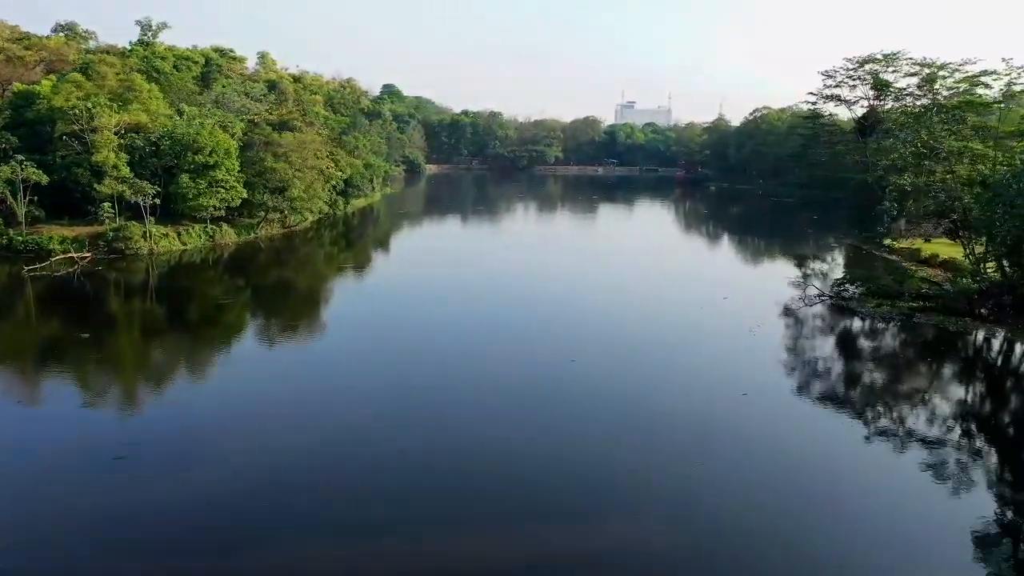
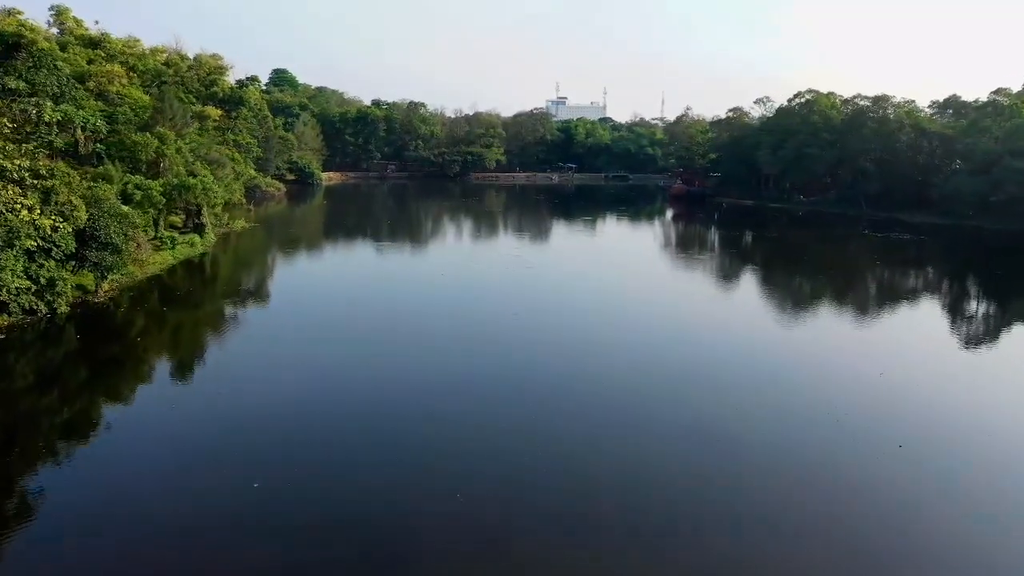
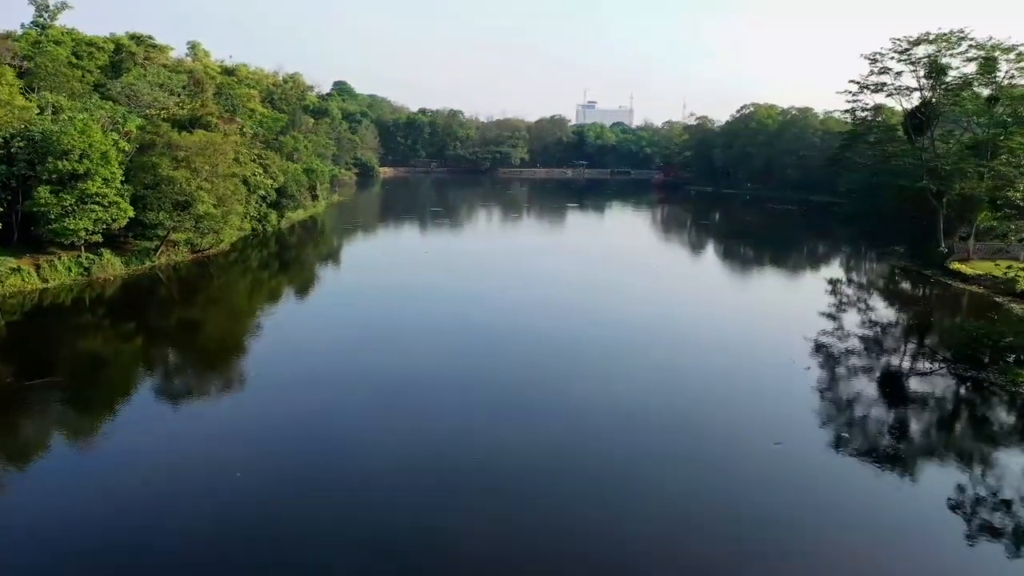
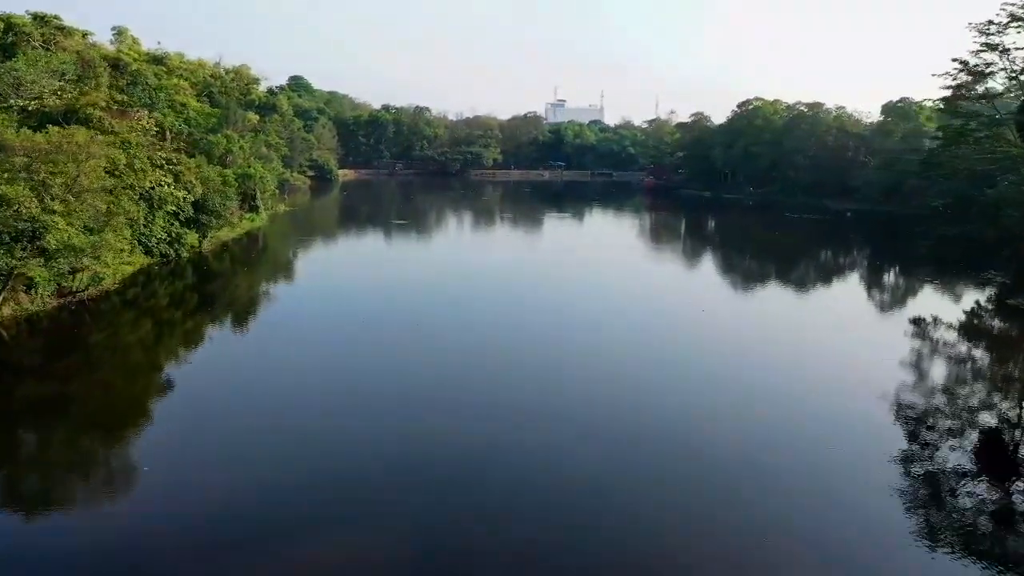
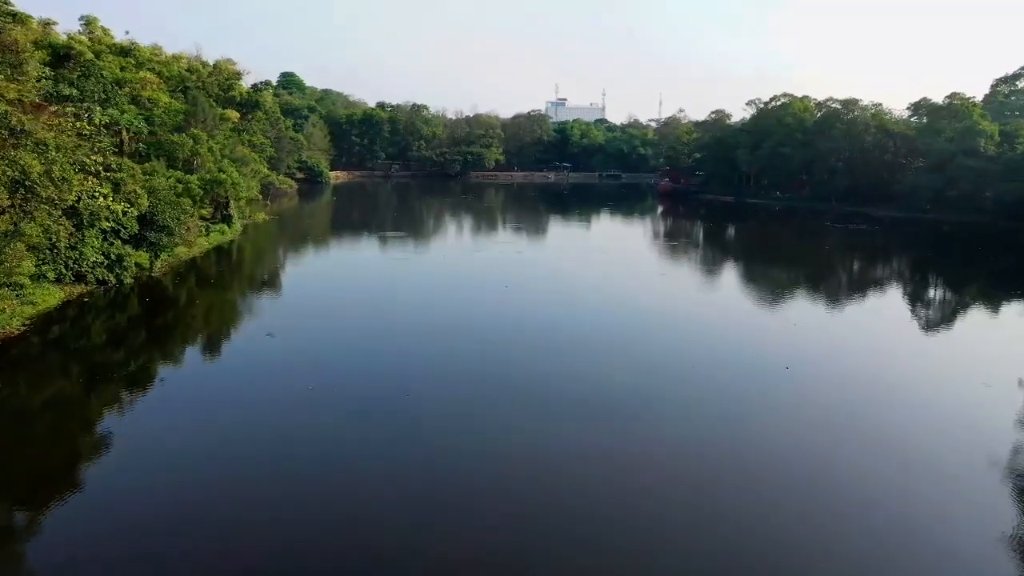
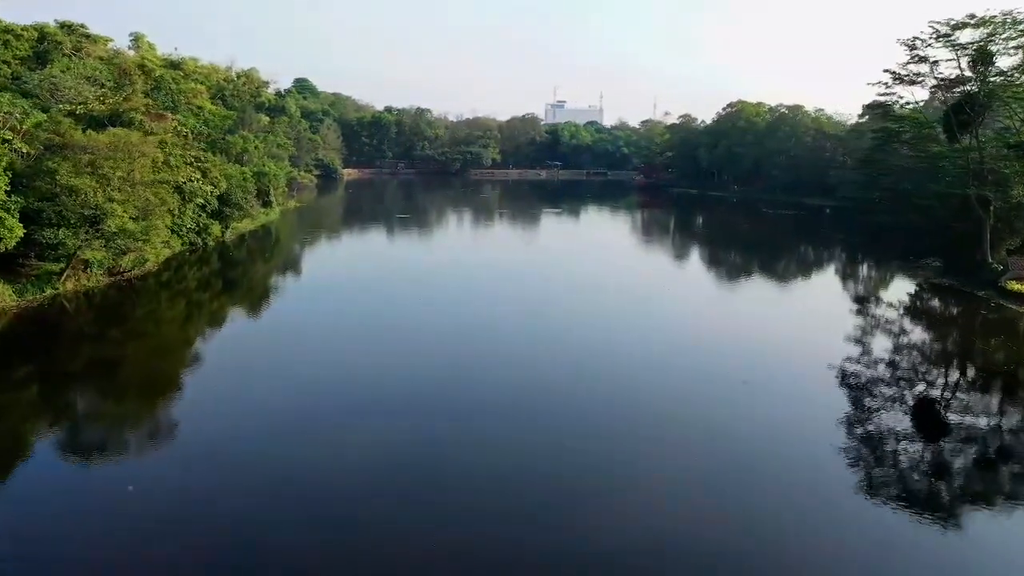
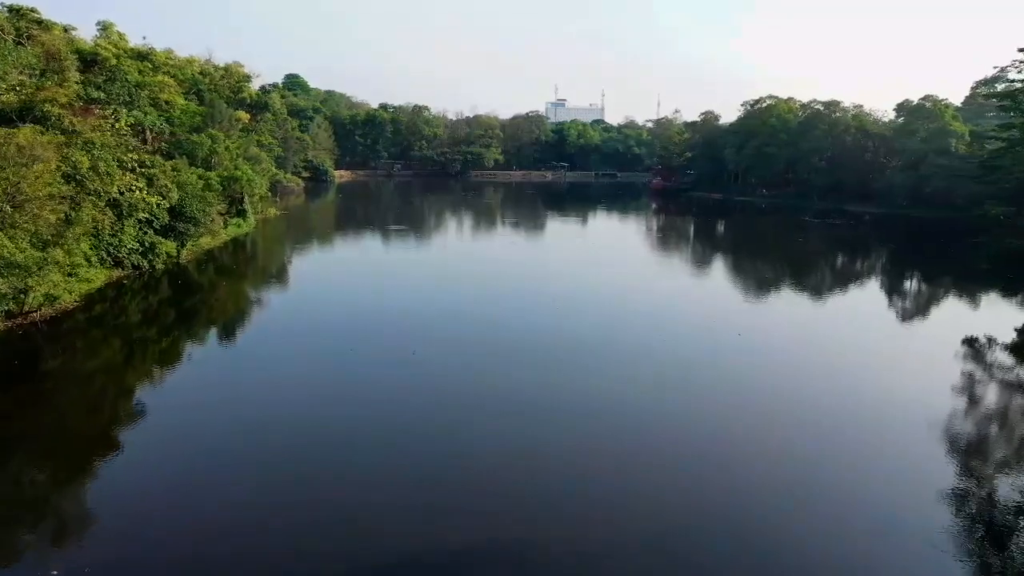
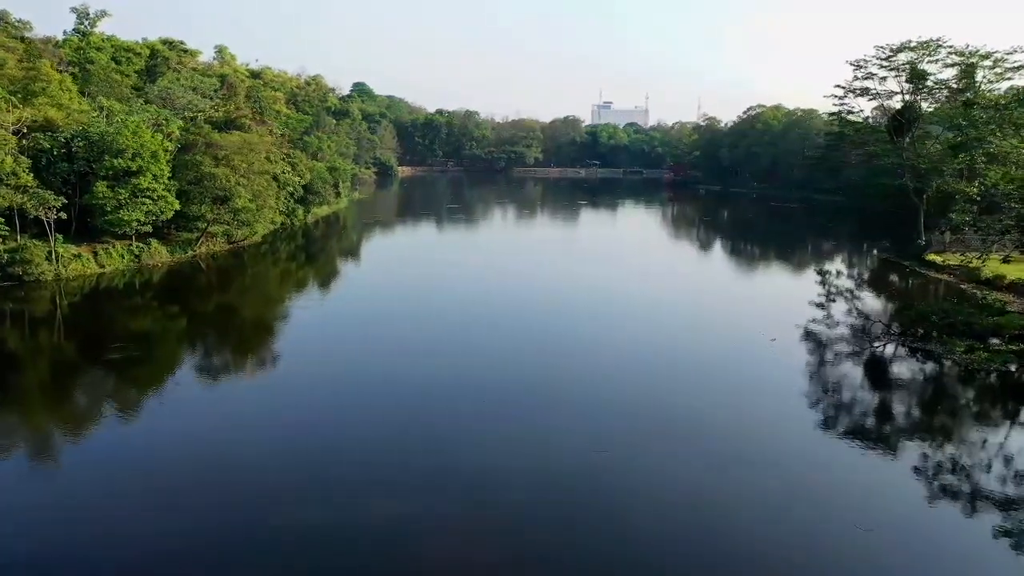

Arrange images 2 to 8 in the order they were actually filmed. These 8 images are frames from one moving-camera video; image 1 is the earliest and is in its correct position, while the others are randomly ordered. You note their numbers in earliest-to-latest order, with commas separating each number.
8, 3, 6, 4, 7, 5, 2
